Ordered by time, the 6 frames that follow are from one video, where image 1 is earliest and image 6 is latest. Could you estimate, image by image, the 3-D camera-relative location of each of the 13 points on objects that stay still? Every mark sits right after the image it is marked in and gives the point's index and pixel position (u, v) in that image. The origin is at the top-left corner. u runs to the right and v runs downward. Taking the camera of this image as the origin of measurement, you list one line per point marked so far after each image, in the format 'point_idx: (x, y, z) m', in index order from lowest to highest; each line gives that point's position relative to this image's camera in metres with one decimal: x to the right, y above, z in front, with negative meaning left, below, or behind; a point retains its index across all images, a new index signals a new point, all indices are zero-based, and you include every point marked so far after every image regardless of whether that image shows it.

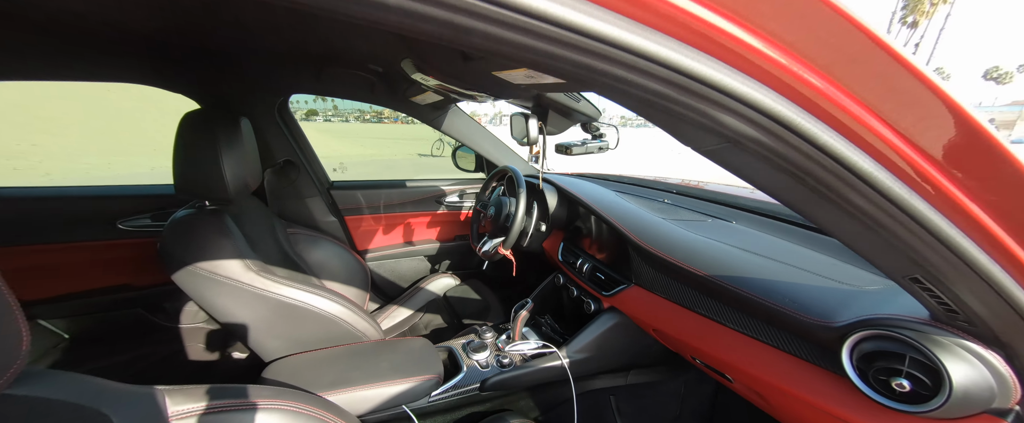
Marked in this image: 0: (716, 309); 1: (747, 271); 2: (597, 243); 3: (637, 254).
0: (+0.5, -0.3, +0.8) m
1: (+0.6, -0.2, +0.8) m
2: (+0.3, -0.1, +1.1) m
3: (+0.4, -0.1, +1.0) m
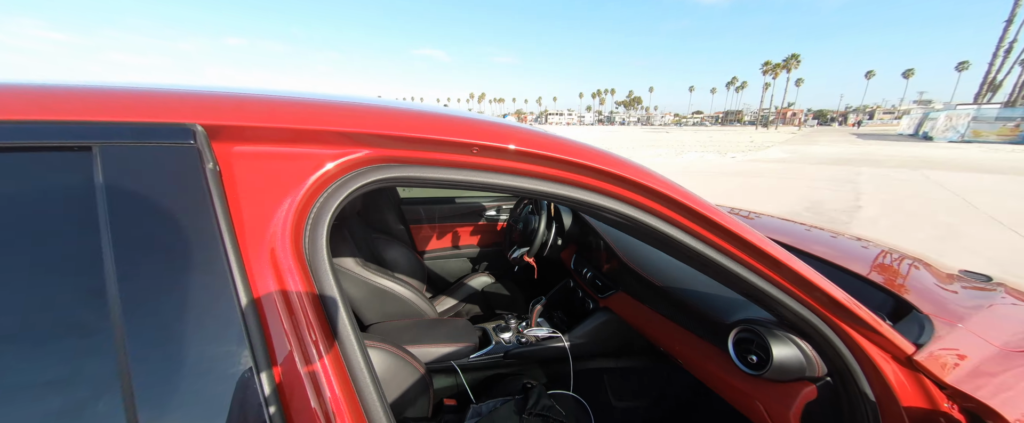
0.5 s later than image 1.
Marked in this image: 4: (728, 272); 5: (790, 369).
0: (+0.6, -0.4, +1.1) m
1: (+0.6, -0.3, +1.1) m
2: (+0.4, -0.2, +1.5) m
3: (+0.5, -0.2, +1.3) m
4: (+0.5, -0.1, +0.7) m
5: (+0.7, -0.4, +0.8) m
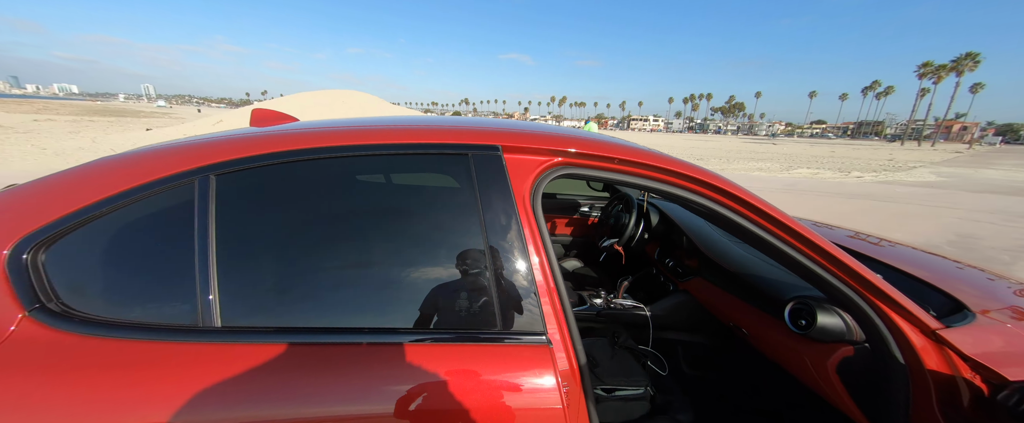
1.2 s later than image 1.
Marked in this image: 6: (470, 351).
0: (+1.1, -0.4, +1.4) m
1: (+1.1, -0.3, +1.4) m
2: (+1.0, -0.2, +1.8) m
3: (+1.0, -0.3, +1.7) m
4: (+0.9, -0.1, +1.0) m
5: (+1.1, -0.4, +1.1) m
6: (-0.2, -0.4, +0.7) m
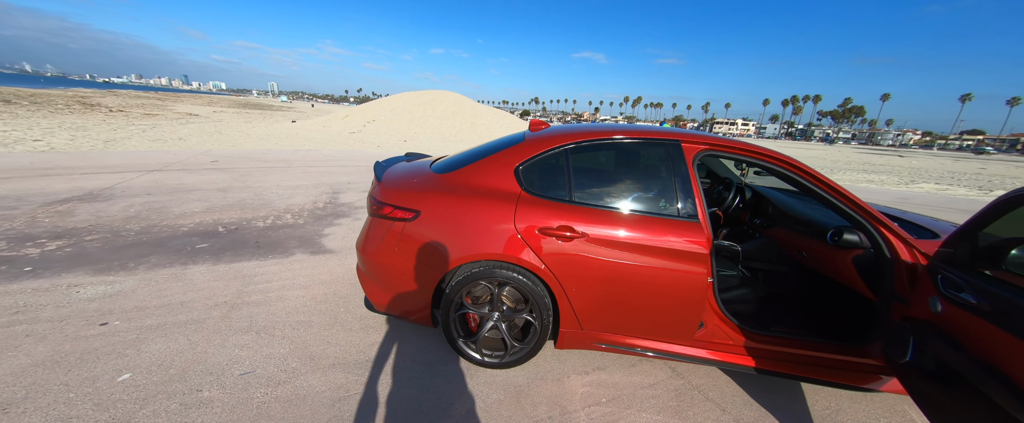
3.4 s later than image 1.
0: (+2.3, -0.2, +2.4) m
1: (+2.4, -0.1, +2.4) m
2: (+2.3, 0.0, +2.8) m
3: (+2.3, 0.0, +2.7) m
4: (+2.1, +0.1, +2.0) m
5: (+2.3, -0.2, +2.1) m
6: (+0.9, -0.1, +2.0) m
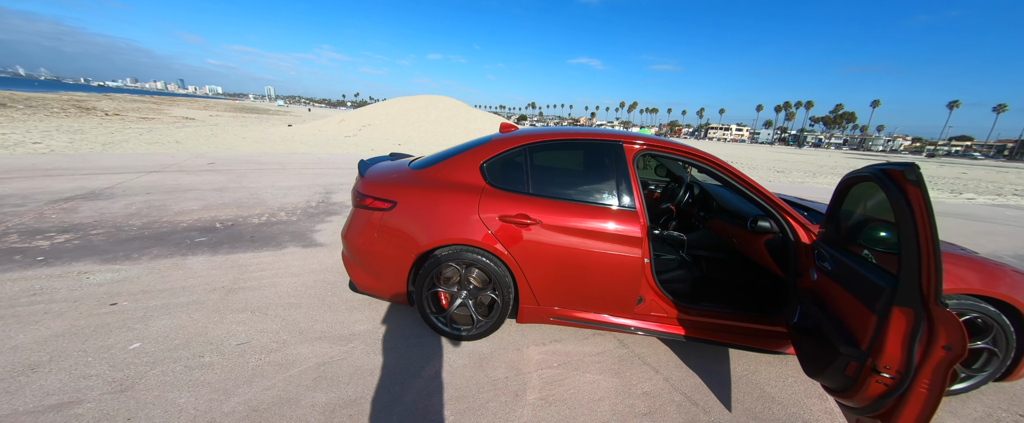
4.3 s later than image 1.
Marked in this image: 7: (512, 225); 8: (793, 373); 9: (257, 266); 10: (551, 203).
0: (+2.0, -0.1, +2.8) m
1: (+2.1, 0.0, +2.7) m
2: (+2.0, 0.0, +3.1) m
3: (+2.0, 0.0, +3.0) m
4: (+1.8, +0.1, +2.4) m
5: (+2.0, -0.1, +2.4) m
6: (+0.7, 0.0, +2.3) m
7: (0.0, -0.1, +2.3) m
8: (+2.0, -1.1, +2.2) m
9: (-2.7, -0.6, +3.3) m
10: (+0.3, +0.1, +2.4) m
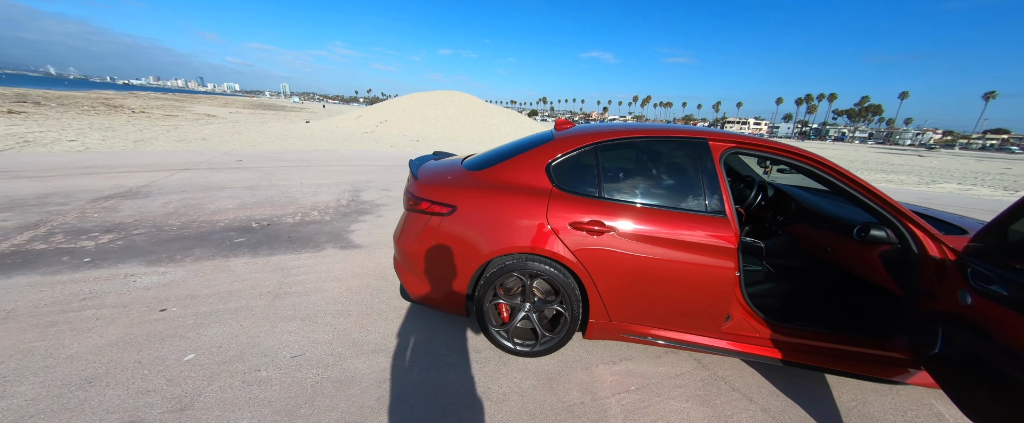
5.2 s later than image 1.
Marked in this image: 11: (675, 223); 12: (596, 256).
0: (+2.5, -0.1, +2.5) m
1: (+2.6, -0.1, +2.4) m
2: (+2.6, 0.0, +2.9) m
3: (+2.6, 0.0, +2.7) m
4: (+2.3, +0.1, +2.1) m
5: (+2.5, -0.2, +2.1) m
6: (+1.2, 0.0, +2.1) m
7: (+0.5, -0.1, +2.1) m
8: (+2.5, -1.2, +1.9) m
9: (-2.2, -0.6, +3.2) m
10: (+0.8, 0.0, +2.1) m
11: (+1.1, -0.1, +2.1) m
12: (+0.6, -0.3, +2.1) m
